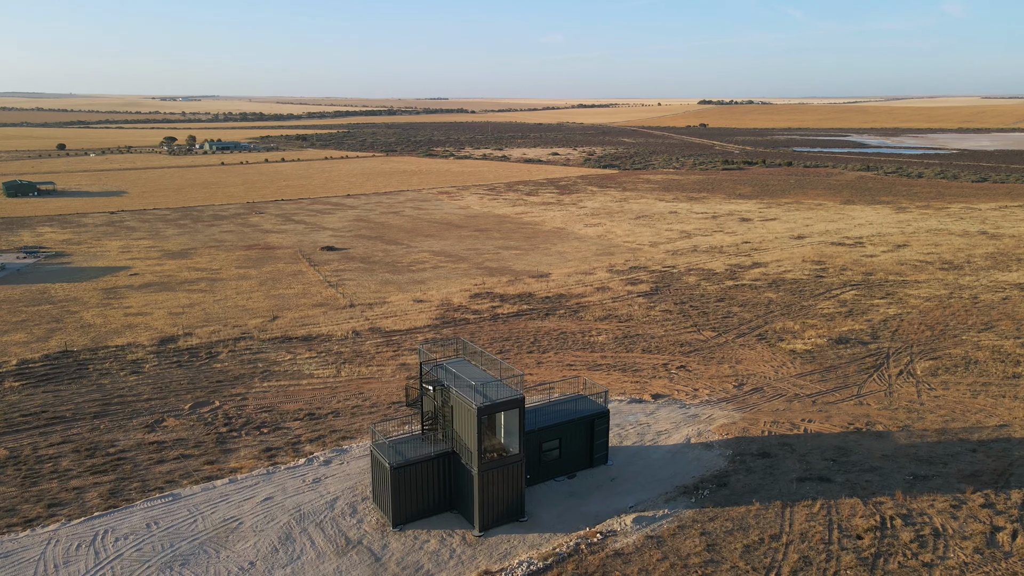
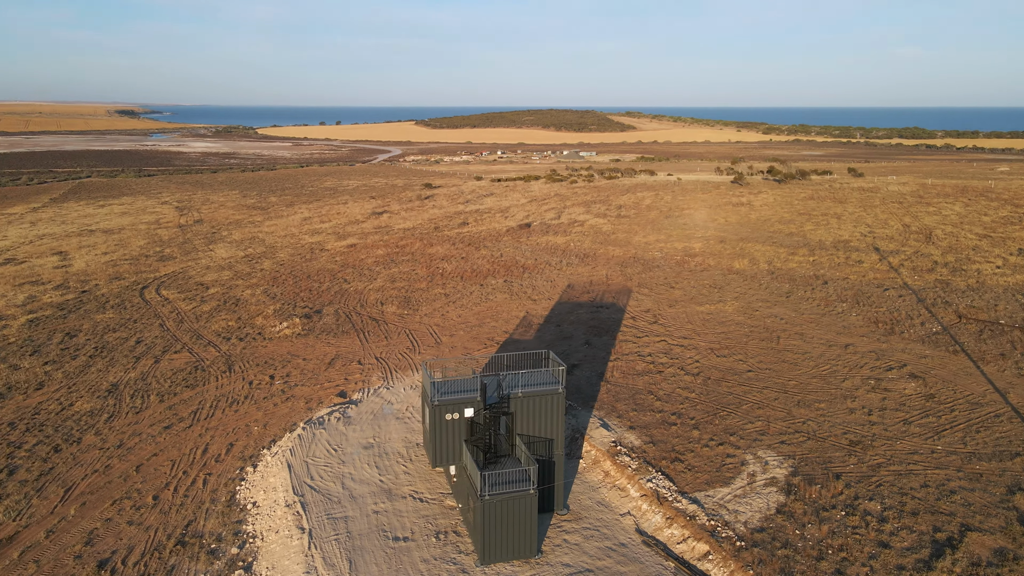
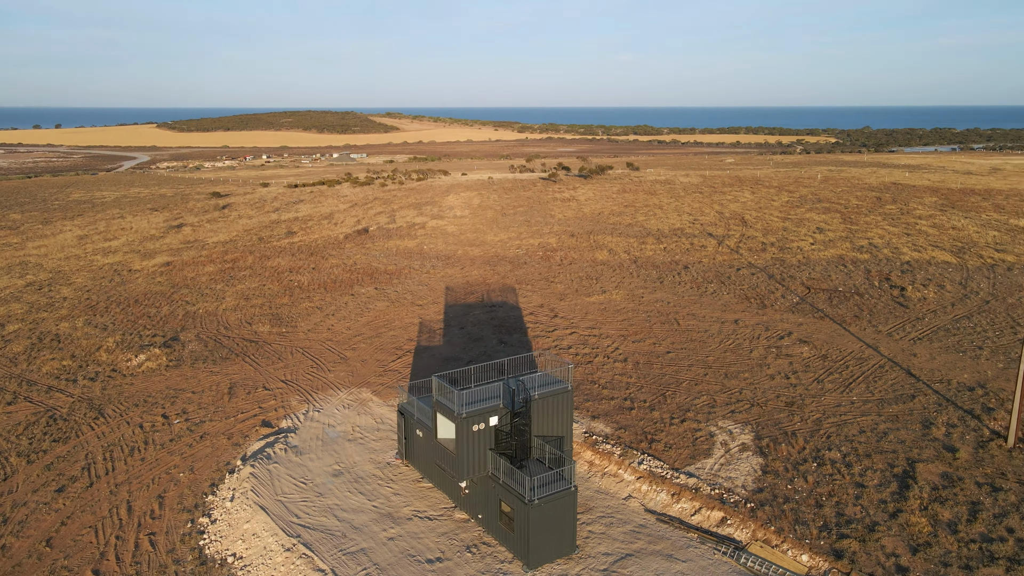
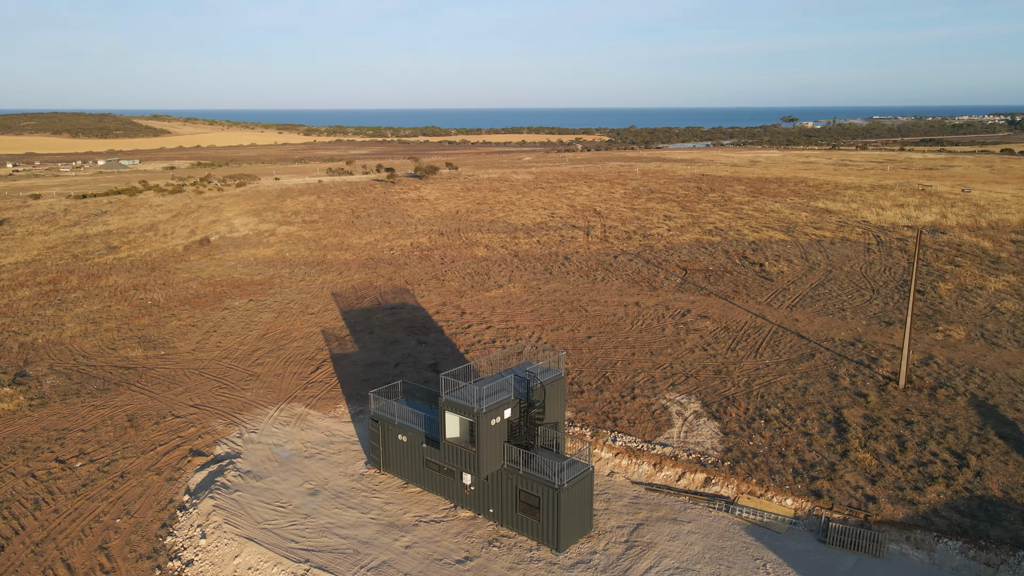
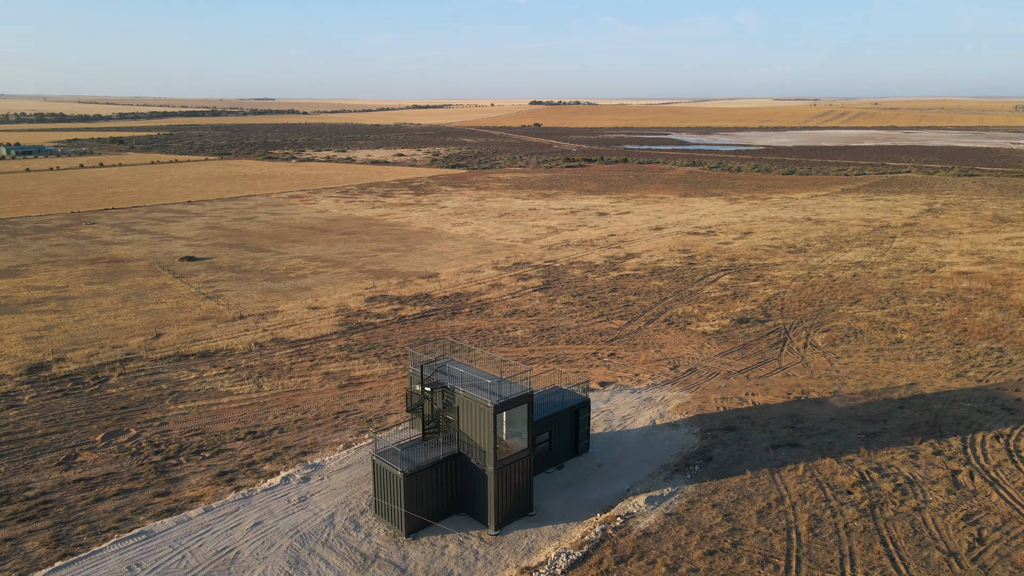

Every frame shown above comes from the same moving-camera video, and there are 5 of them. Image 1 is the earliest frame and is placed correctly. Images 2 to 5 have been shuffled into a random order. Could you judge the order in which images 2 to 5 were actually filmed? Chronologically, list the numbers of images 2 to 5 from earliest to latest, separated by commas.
5, 2, 3, 4
